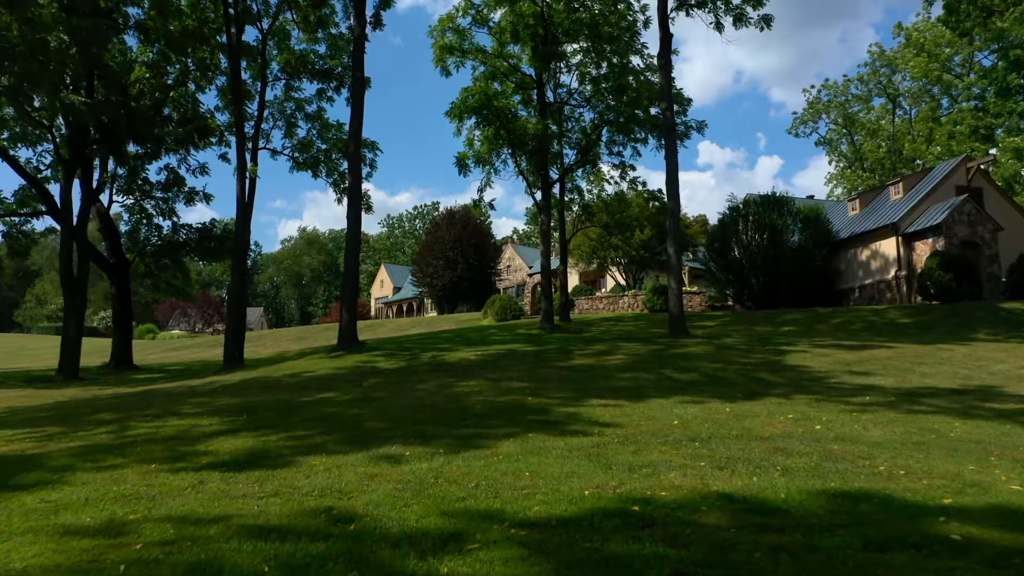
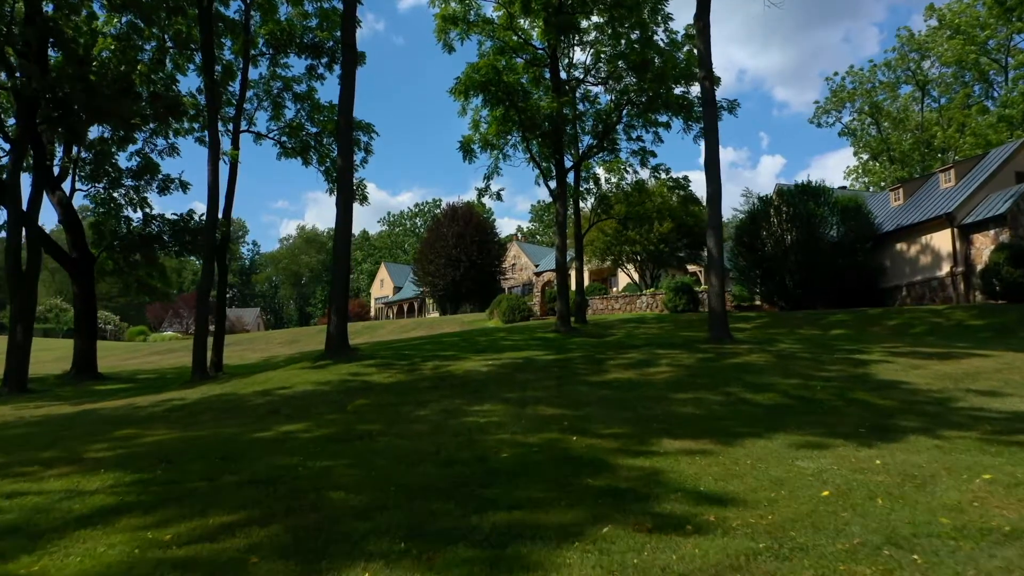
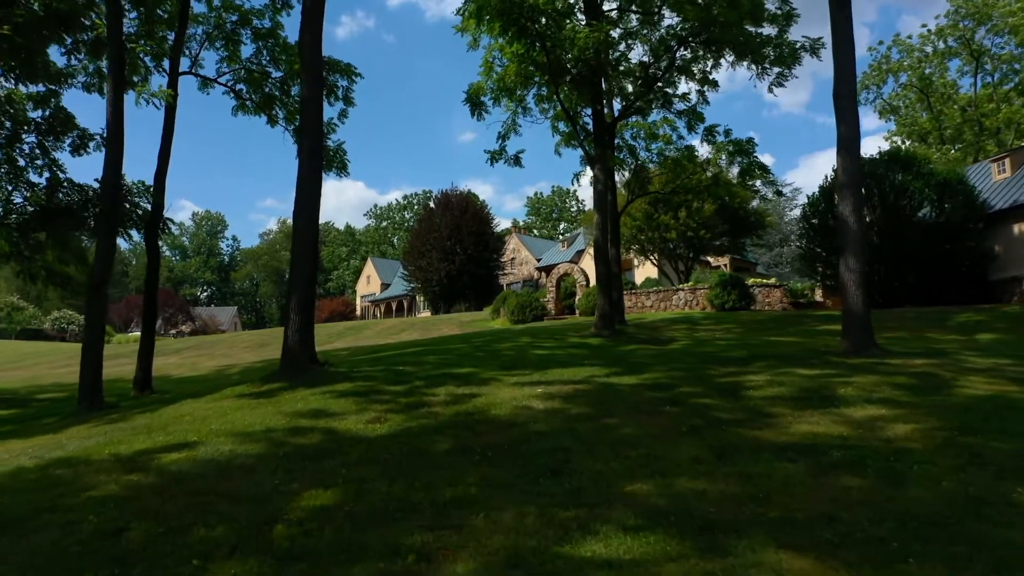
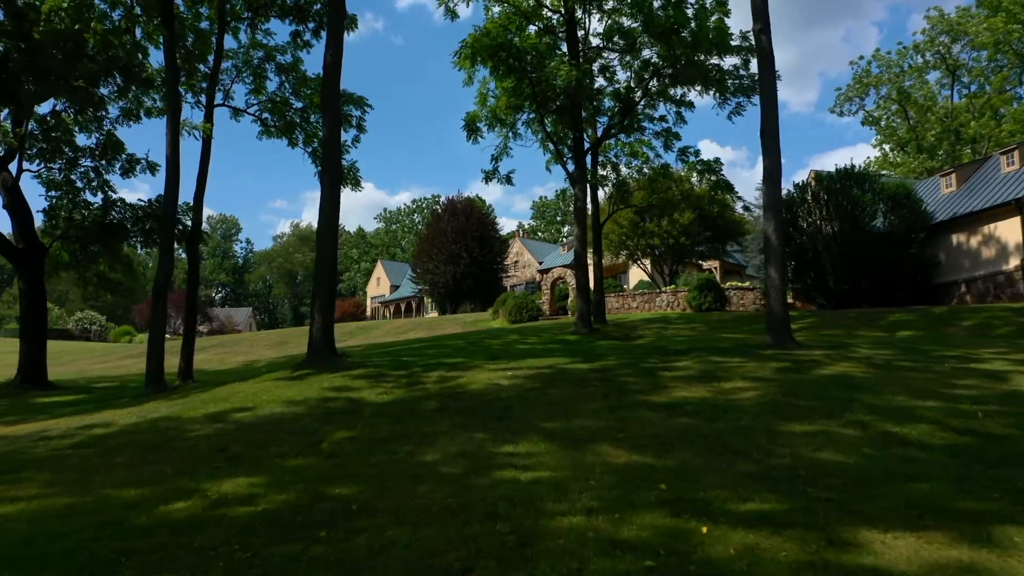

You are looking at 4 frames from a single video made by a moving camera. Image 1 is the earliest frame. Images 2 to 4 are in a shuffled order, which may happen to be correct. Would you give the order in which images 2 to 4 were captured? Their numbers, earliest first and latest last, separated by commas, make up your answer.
2, 4, 3
